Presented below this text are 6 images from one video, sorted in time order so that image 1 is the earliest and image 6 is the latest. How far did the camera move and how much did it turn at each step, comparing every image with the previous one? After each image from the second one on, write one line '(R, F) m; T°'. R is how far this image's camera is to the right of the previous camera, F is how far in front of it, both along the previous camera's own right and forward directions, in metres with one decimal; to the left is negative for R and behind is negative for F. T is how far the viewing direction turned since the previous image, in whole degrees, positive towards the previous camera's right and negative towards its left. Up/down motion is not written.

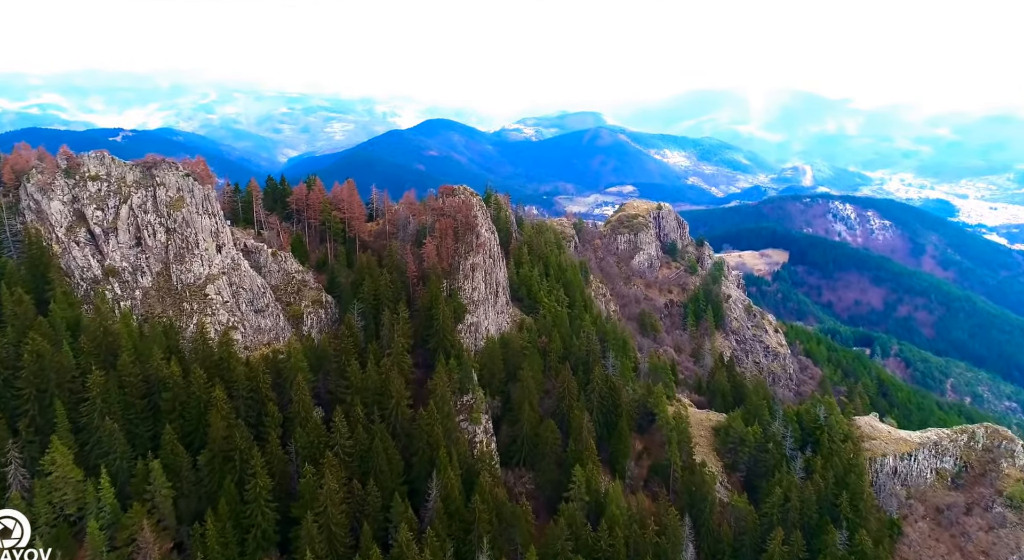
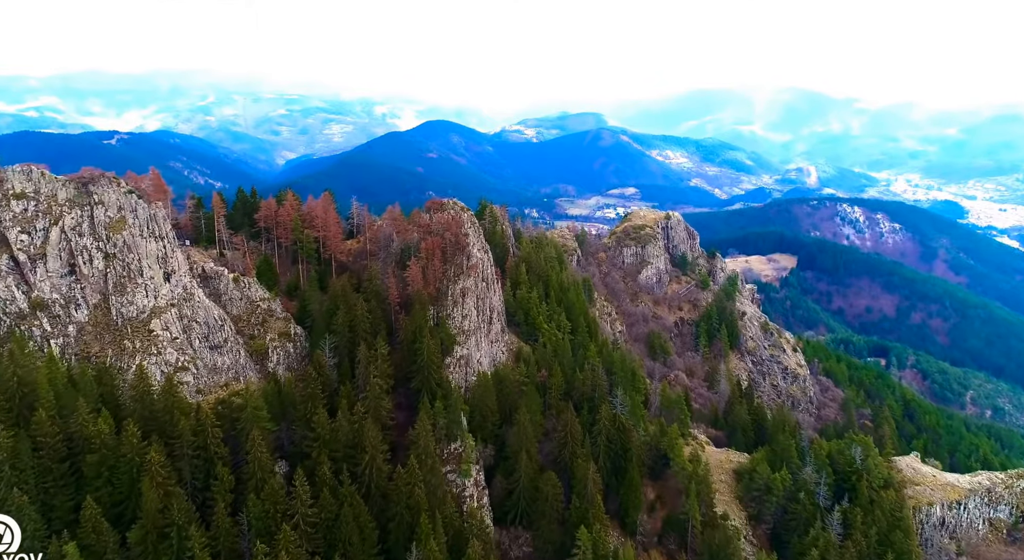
(+1.1, +12.1) m; 0°
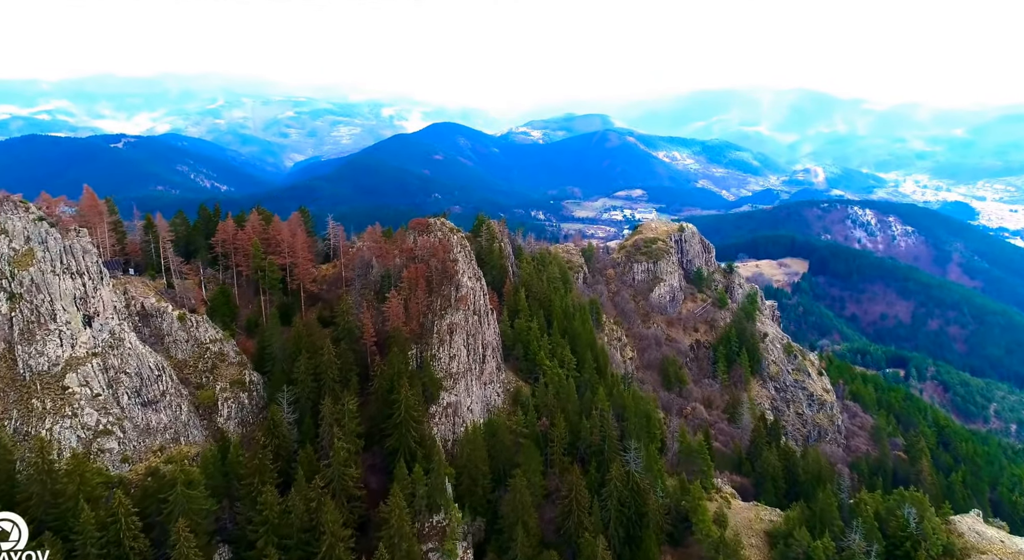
(+1.2, +13.5) m; 0°
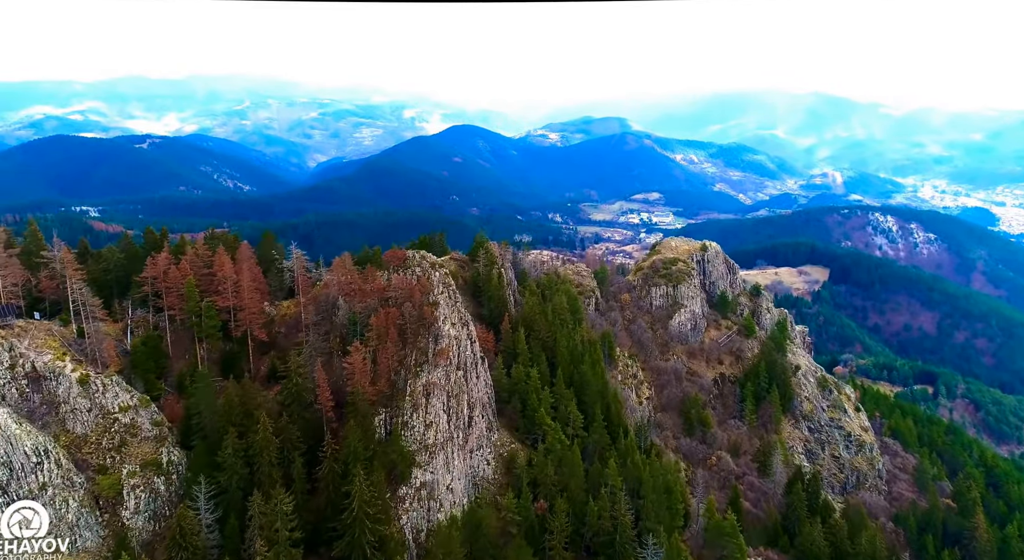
(+2.0, +15.5) m; -1°
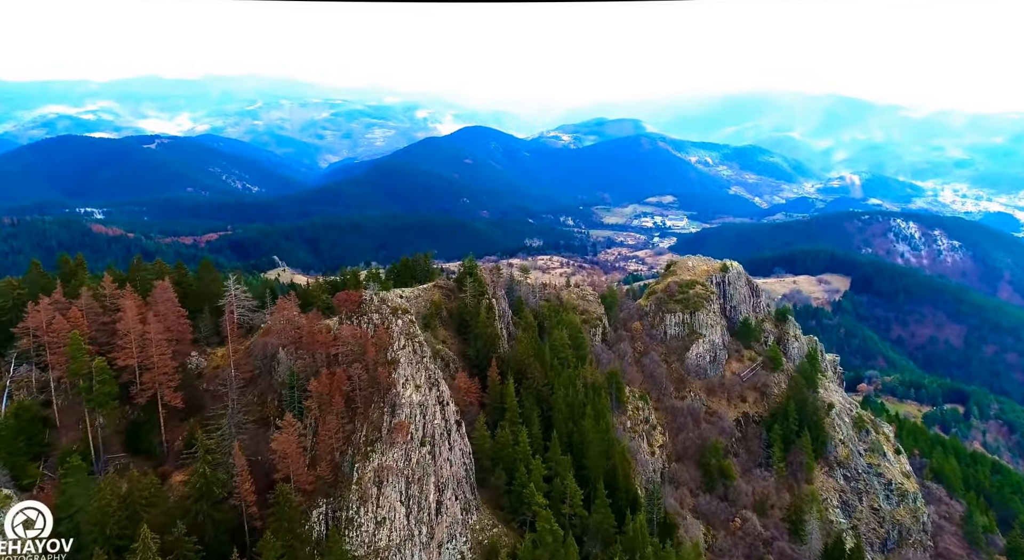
(+2.7, +14.8) m; -1°
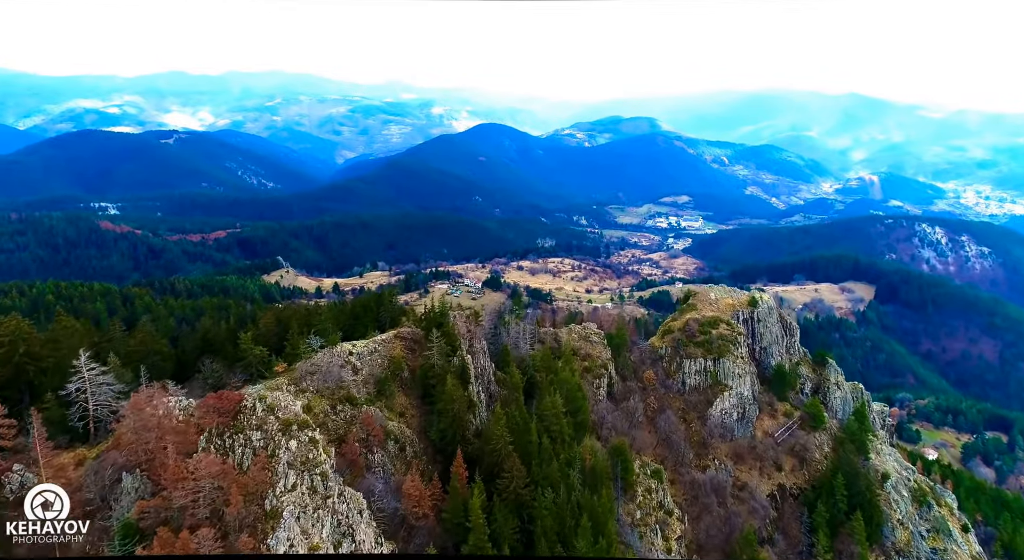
(+3.5, +19.8) m; -1°
